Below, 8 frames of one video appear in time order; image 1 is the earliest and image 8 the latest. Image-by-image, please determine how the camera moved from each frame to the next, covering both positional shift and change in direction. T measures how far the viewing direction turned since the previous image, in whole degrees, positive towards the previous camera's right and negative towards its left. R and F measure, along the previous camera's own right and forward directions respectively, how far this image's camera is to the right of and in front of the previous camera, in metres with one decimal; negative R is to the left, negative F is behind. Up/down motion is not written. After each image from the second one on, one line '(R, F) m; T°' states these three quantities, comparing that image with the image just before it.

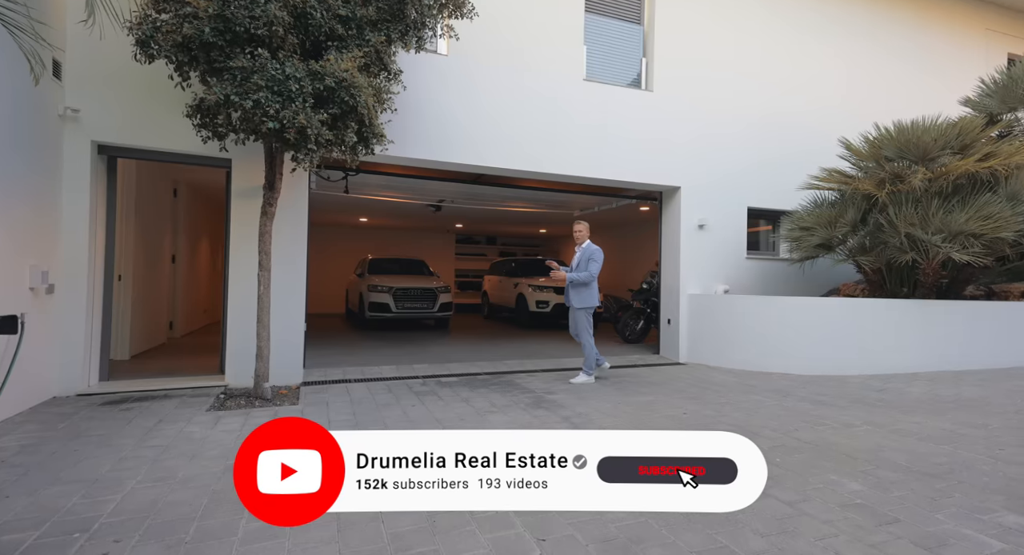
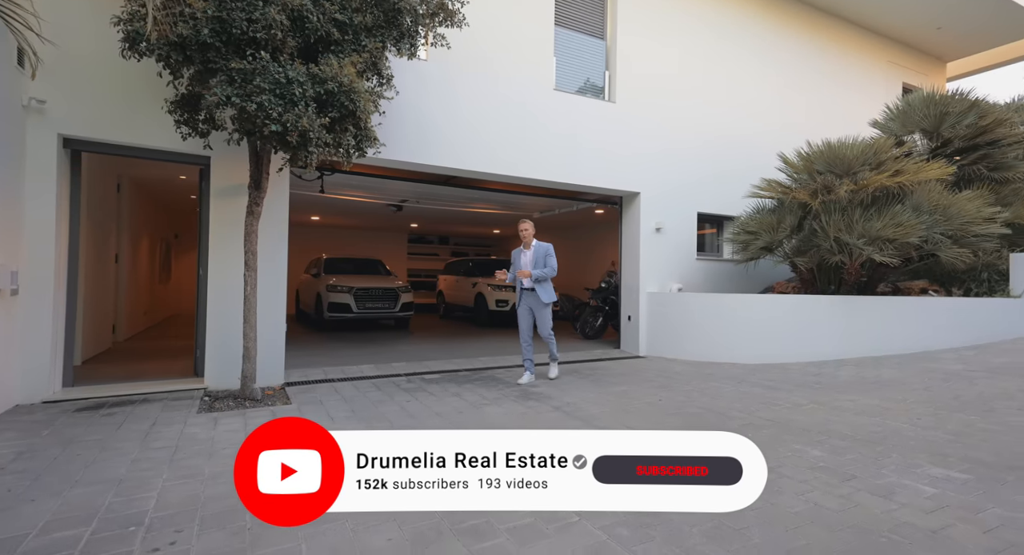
(-0.5, -0.2) m; +7°
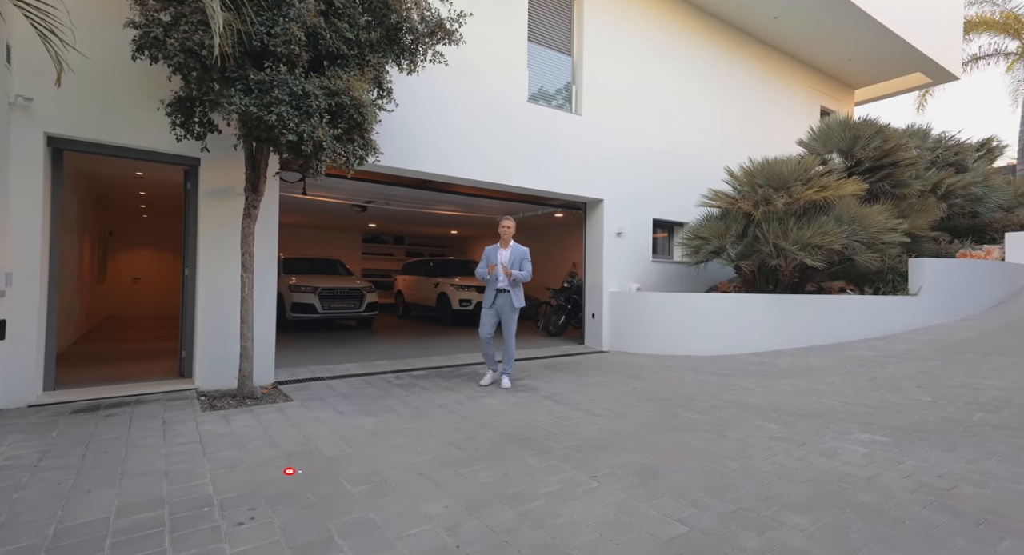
(-0.5, -0.4) m; +7°
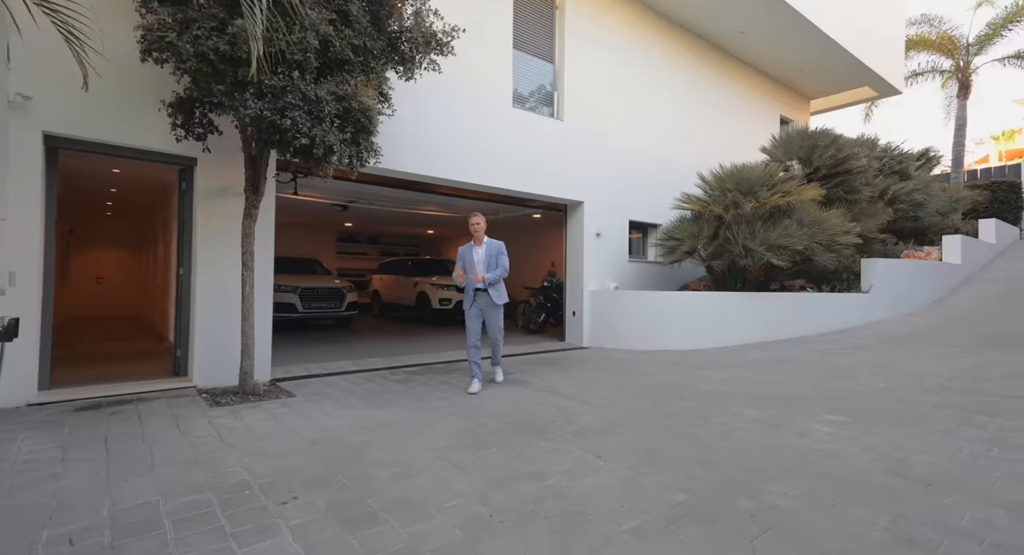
(-0.3, -0.2) m; +4°
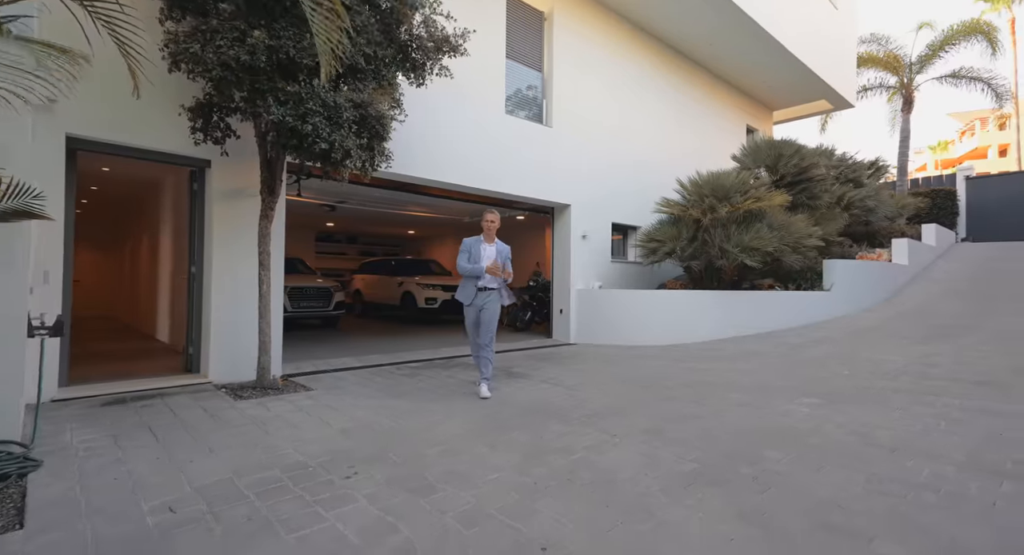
(-0.4, -0.3) m; +4°
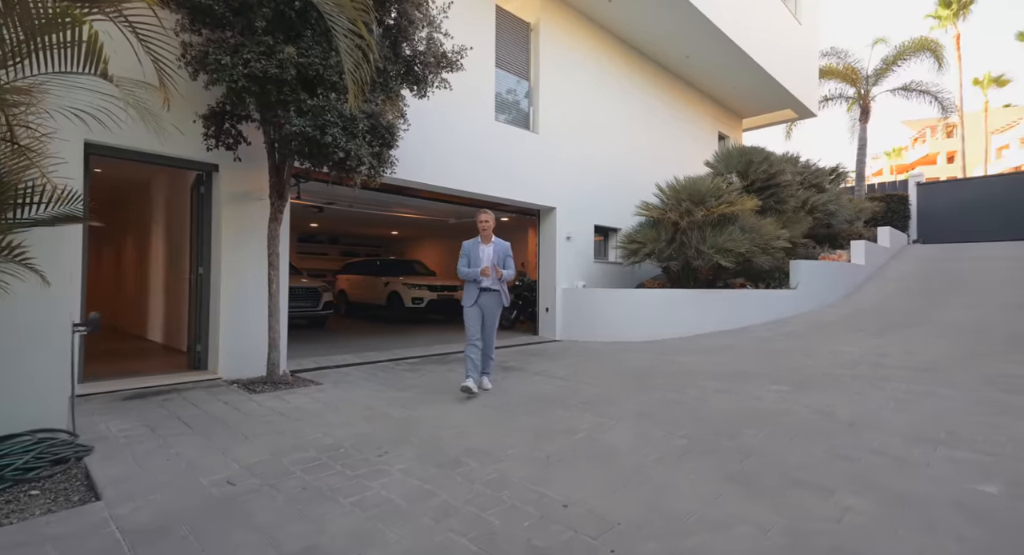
(-0.3, -0.3) m; +3°
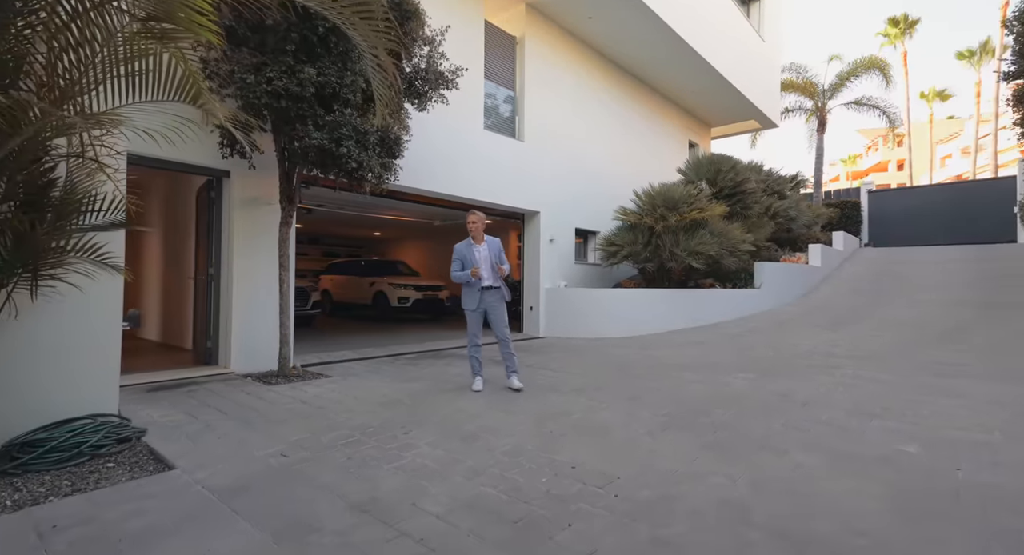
(-0.3, -0.5) m; +3°
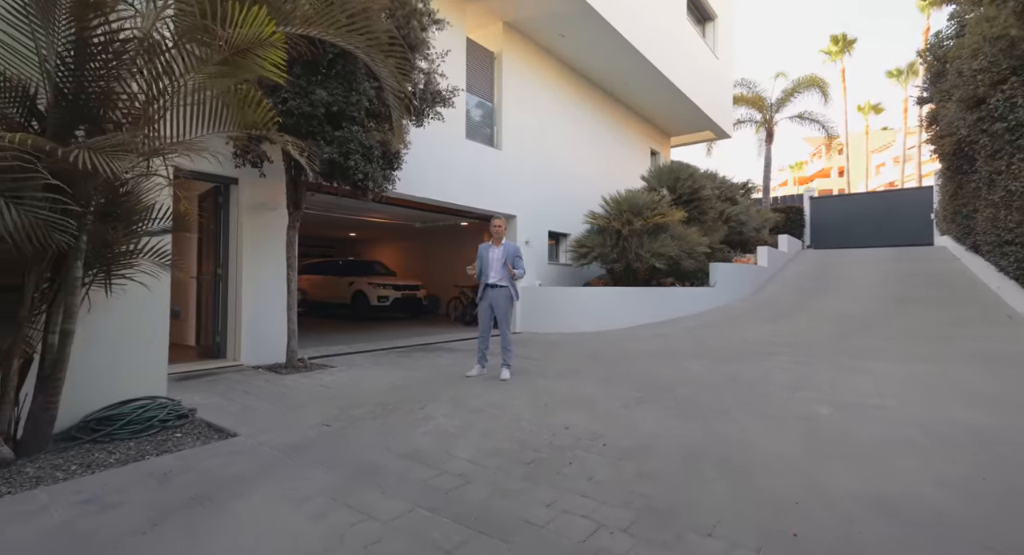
(-0.3, -0.7) m; +4°
